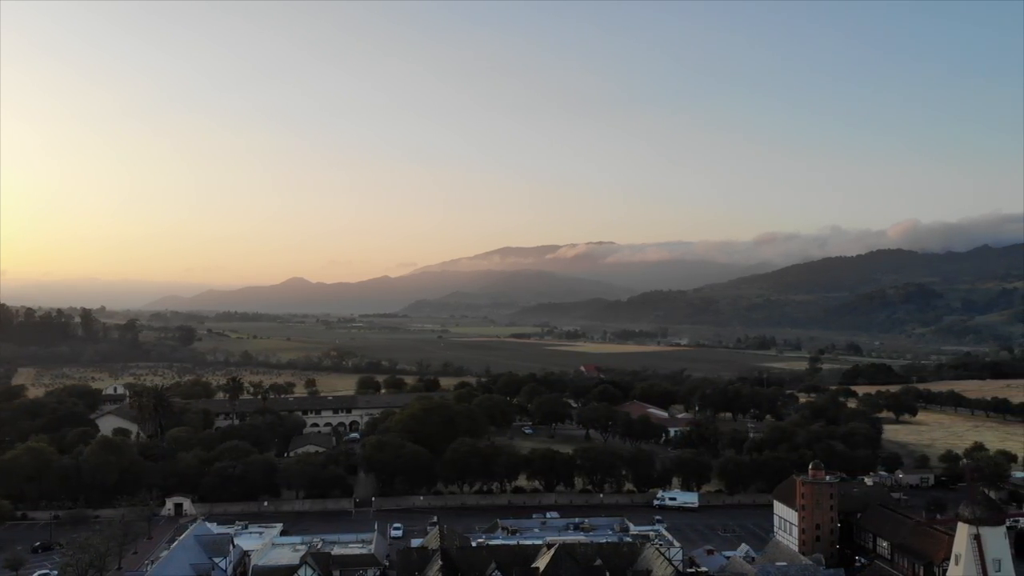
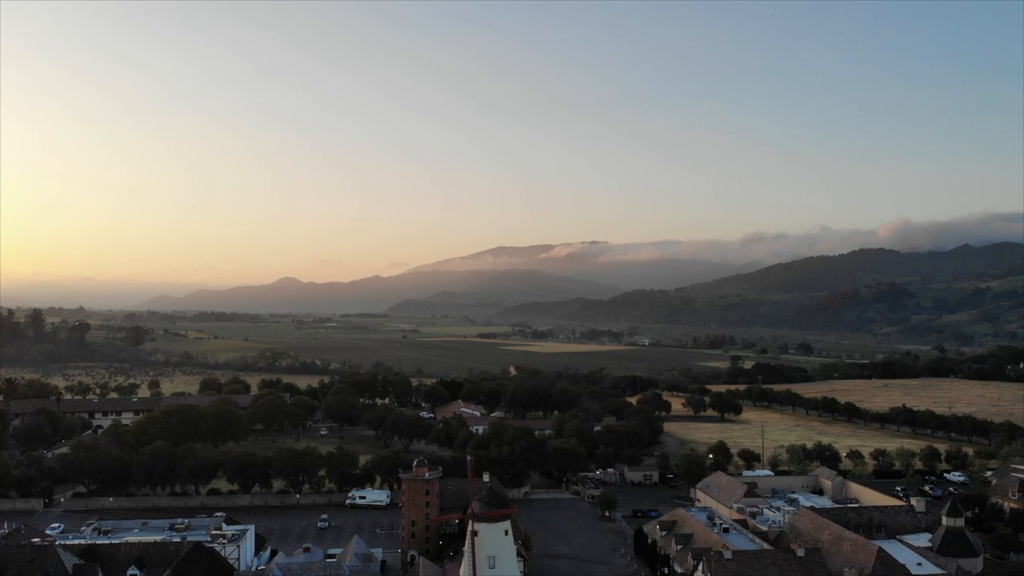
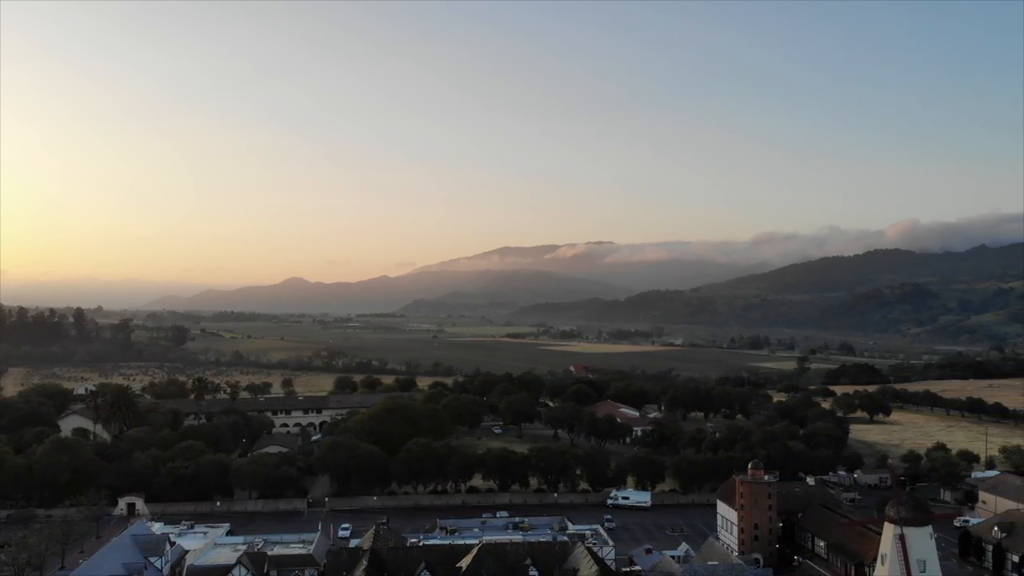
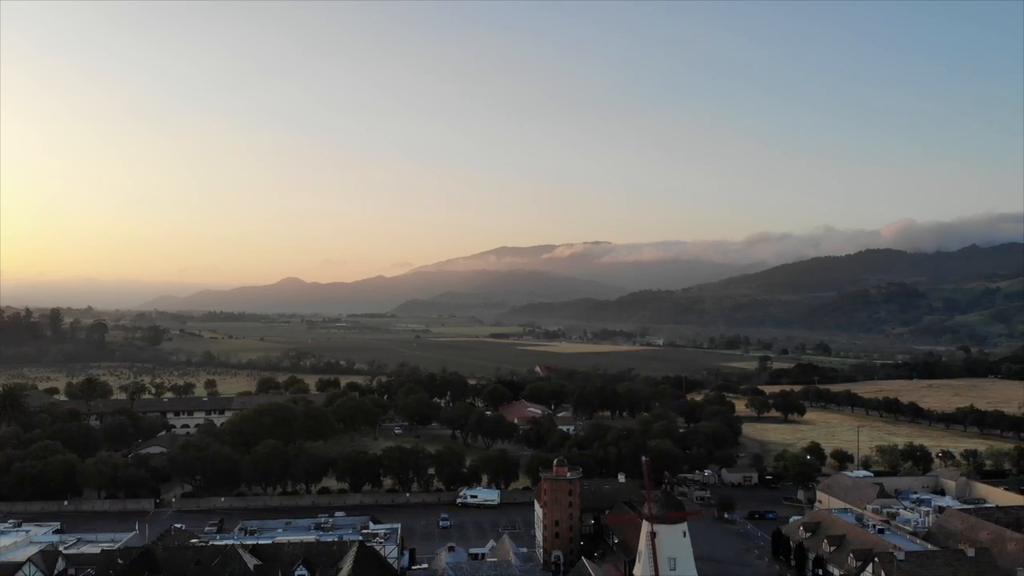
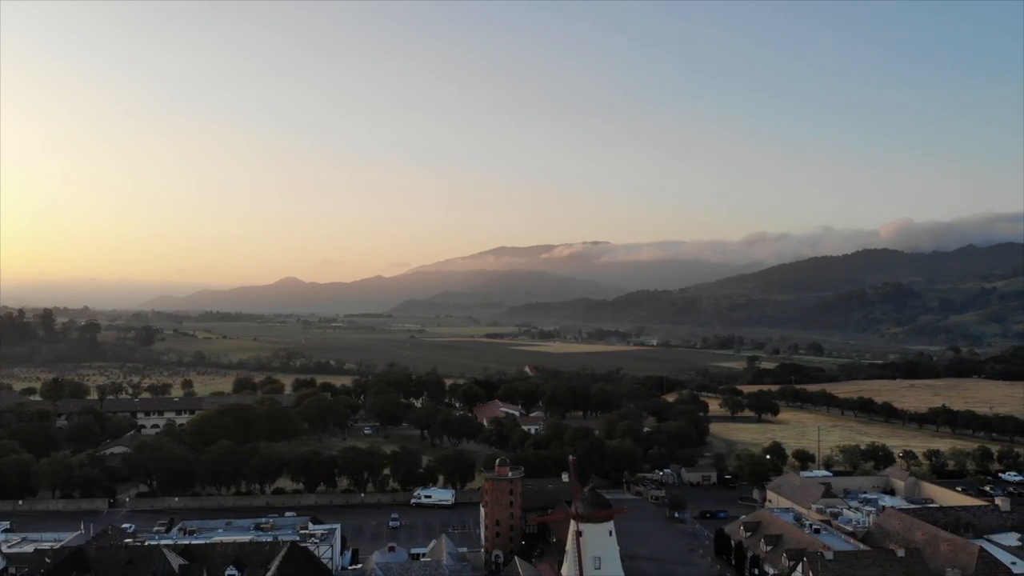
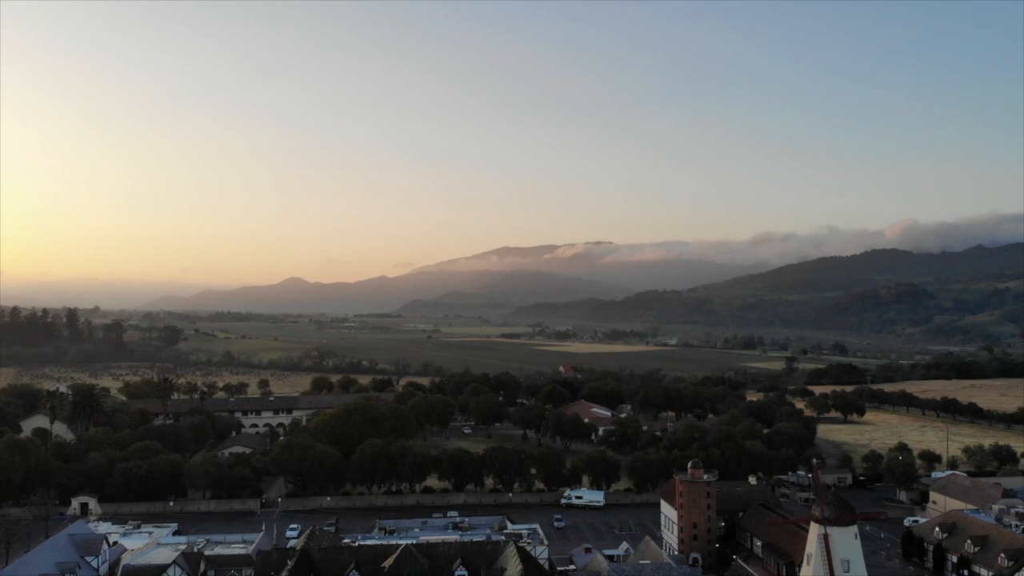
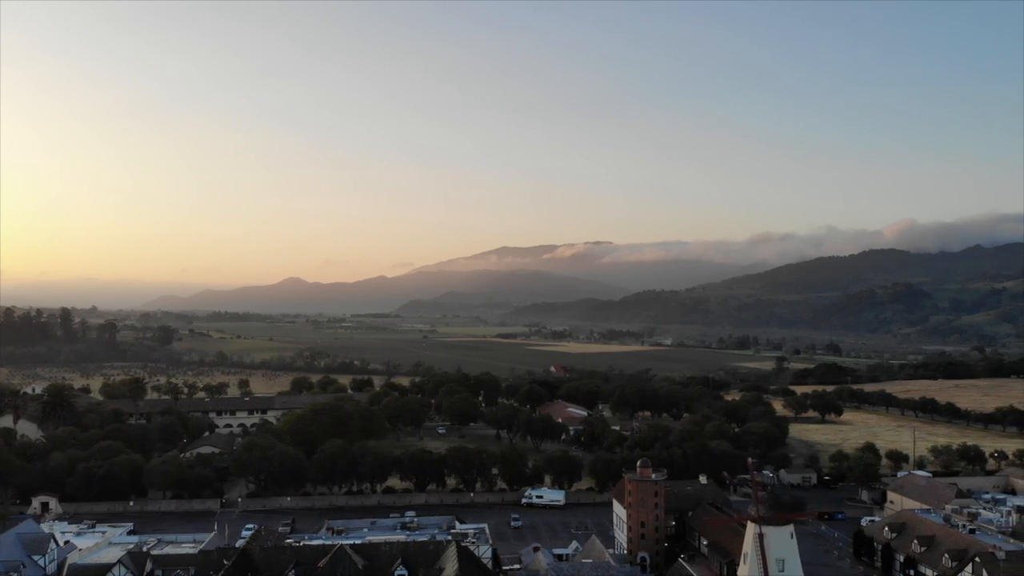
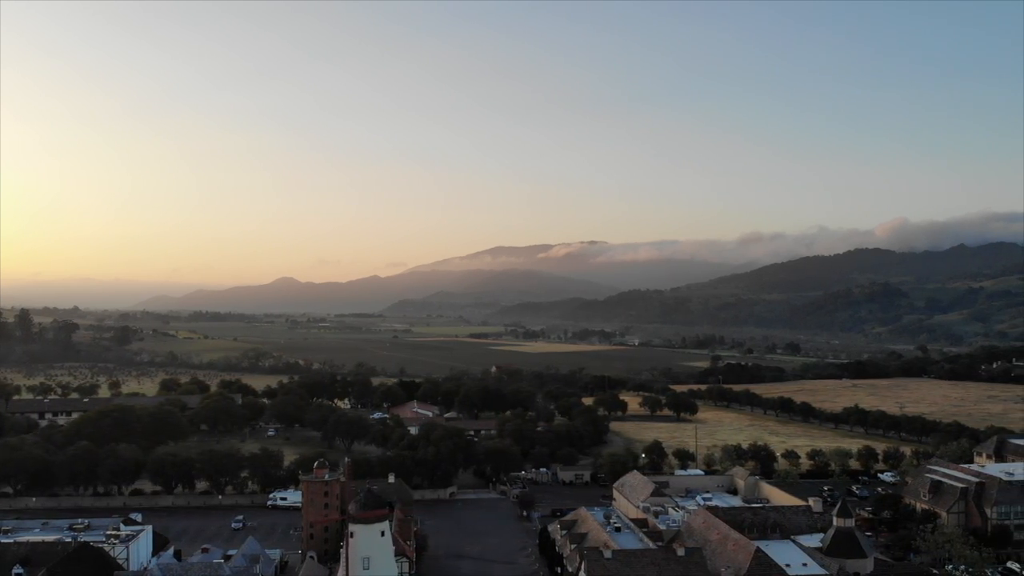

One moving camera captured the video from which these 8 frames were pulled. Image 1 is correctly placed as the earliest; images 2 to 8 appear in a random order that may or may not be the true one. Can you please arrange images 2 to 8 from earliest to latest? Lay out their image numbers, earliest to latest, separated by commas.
3, 6, 7, 4, 5, 2, 8
